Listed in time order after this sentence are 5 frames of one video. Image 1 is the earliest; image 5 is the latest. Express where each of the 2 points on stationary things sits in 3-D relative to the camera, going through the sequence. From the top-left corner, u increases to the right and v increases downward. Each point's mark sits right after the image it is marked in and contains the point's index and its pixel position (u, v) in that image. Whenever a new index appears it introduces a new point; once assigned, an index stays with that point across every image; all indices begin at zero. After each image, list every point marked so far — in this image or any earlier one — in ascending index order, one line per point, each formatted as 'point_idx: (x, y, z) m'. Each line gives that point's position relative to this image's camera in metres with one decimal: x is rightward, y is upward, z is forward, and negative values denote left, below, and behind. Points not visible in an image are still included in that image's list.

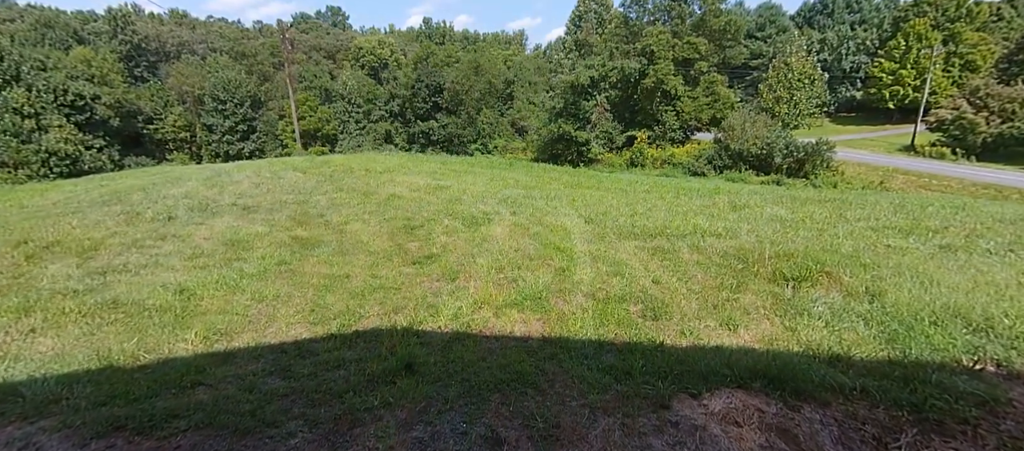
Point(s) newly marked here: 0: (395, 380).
0: (-0.6, -0.8, +2.2) m
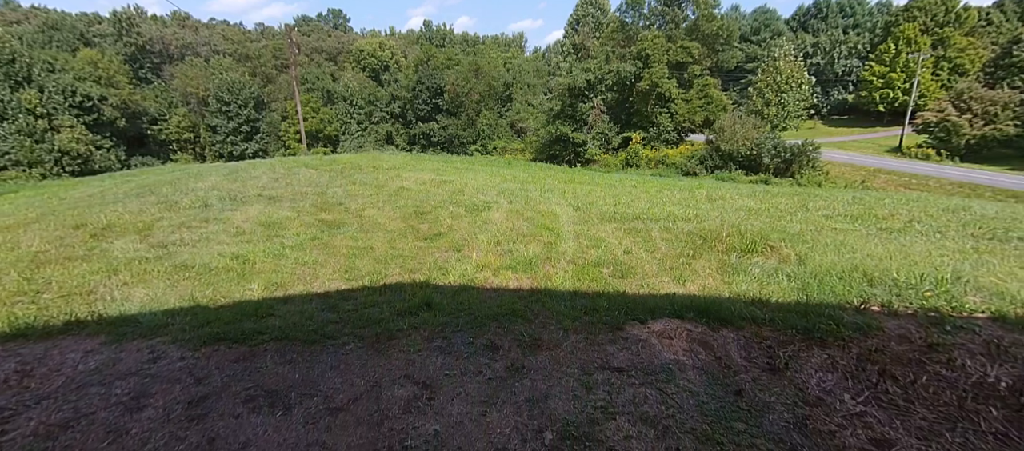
0: (-0.7, -0.6, +2.9) m
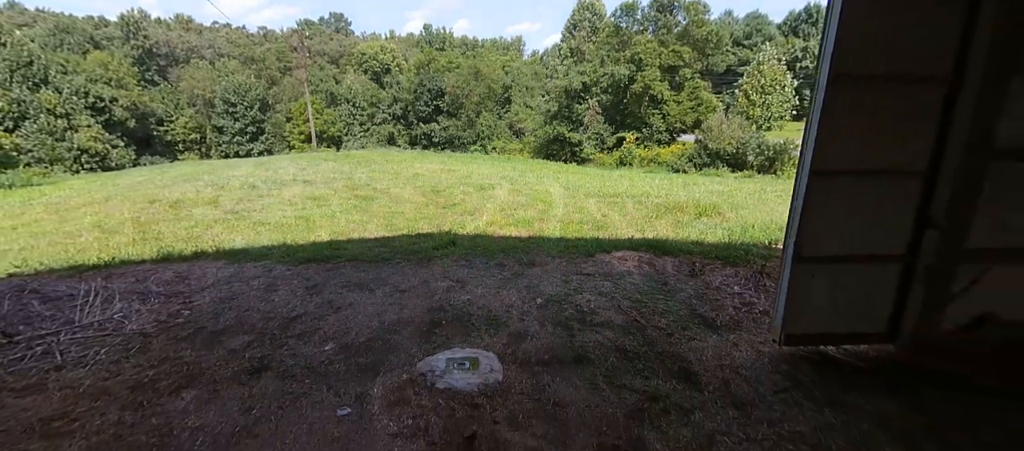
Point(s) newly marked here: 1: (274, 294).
0: (-0.6, -0.2, +4.0) m
1: (-1.8, -0.5, +3.1) m
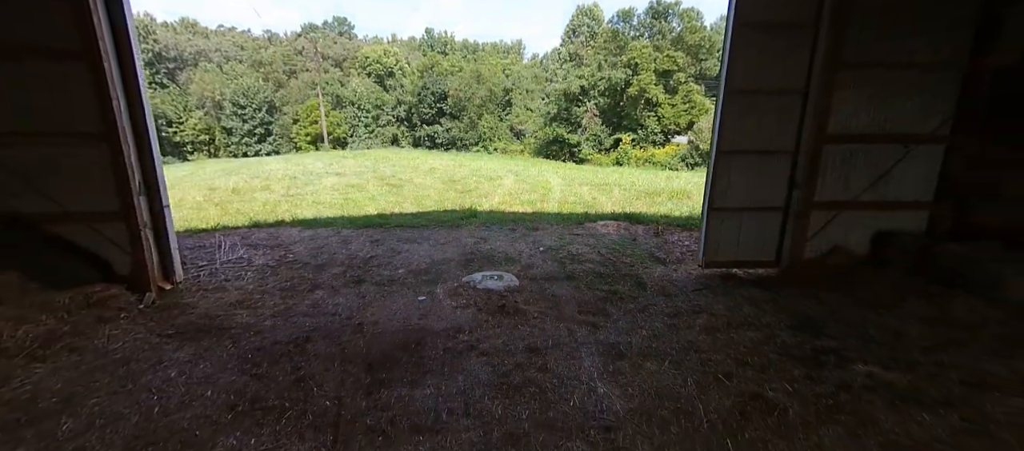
0: (-0.5, +0.1, +5.2) m
1: (-1.7, -0.2, +4.3) m
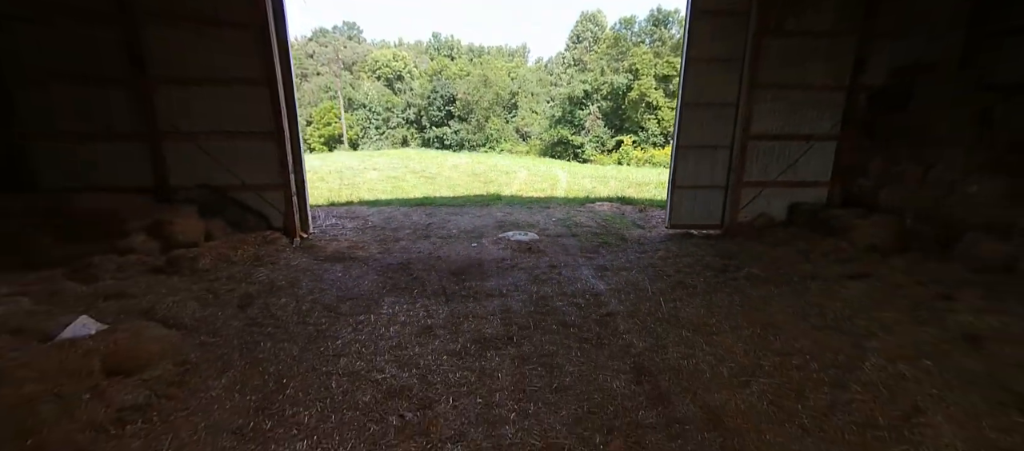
0: (-0.3, +0.4, +6.6) m
1: (-1.4, +0.1, +5.7) m
